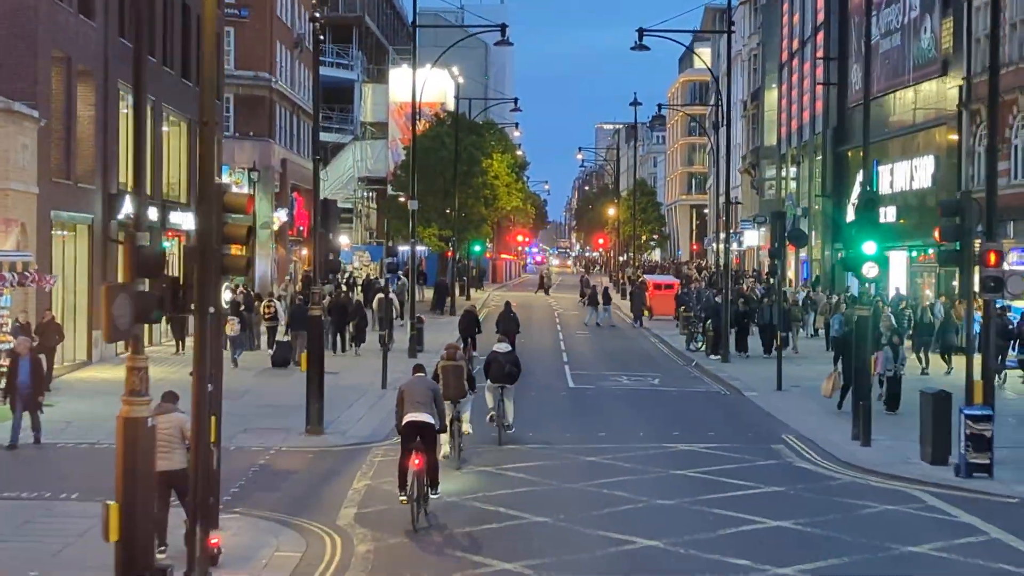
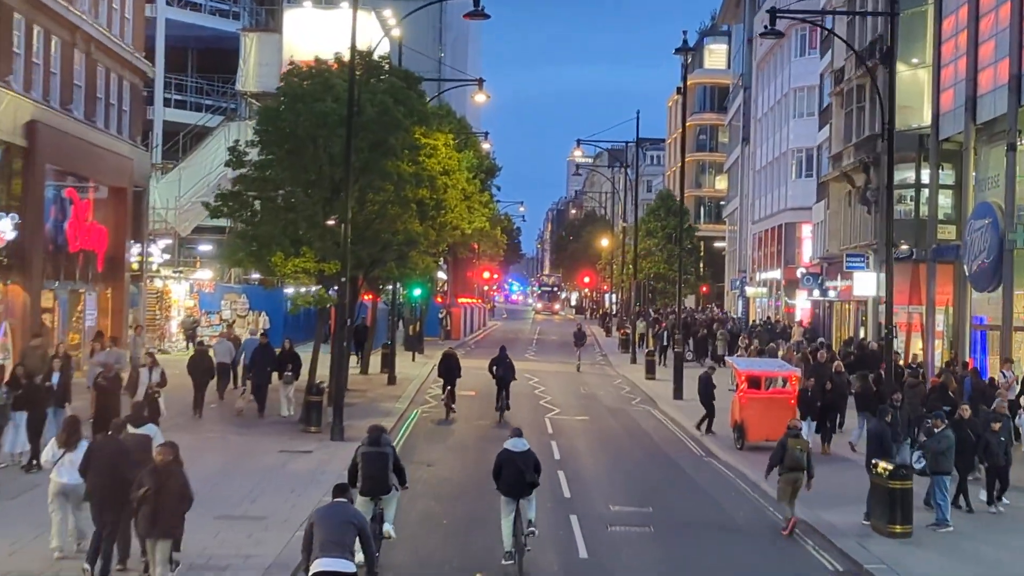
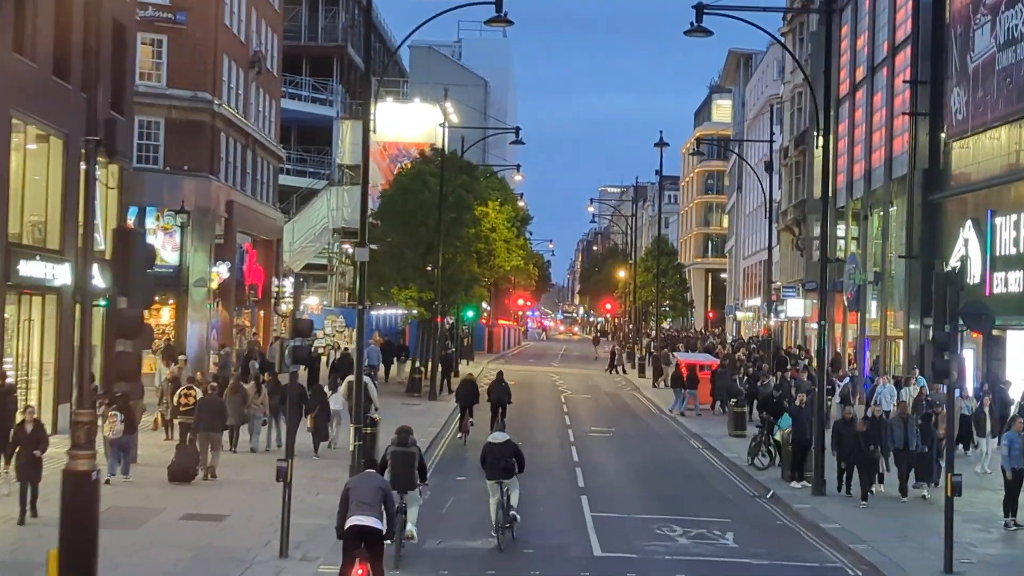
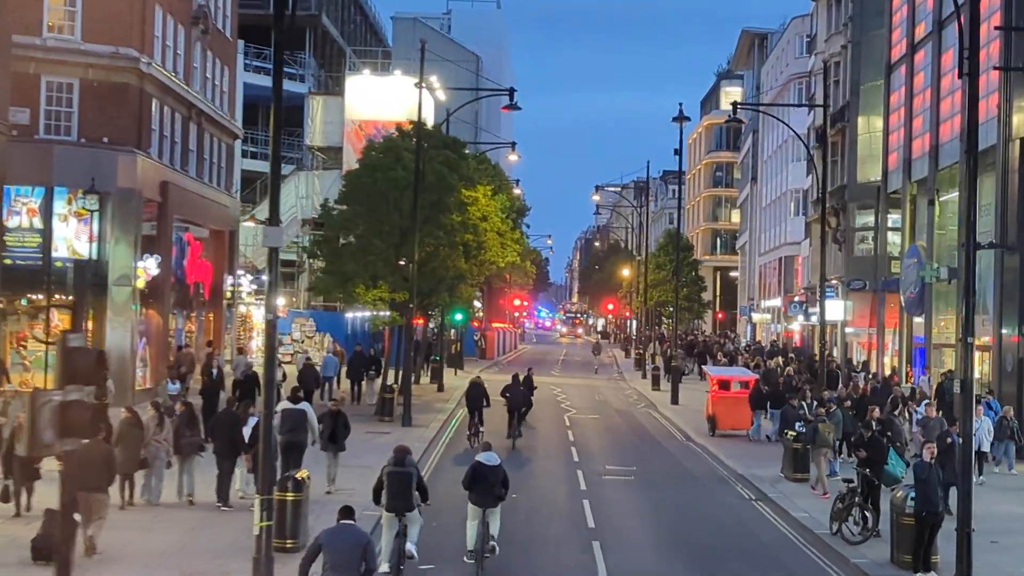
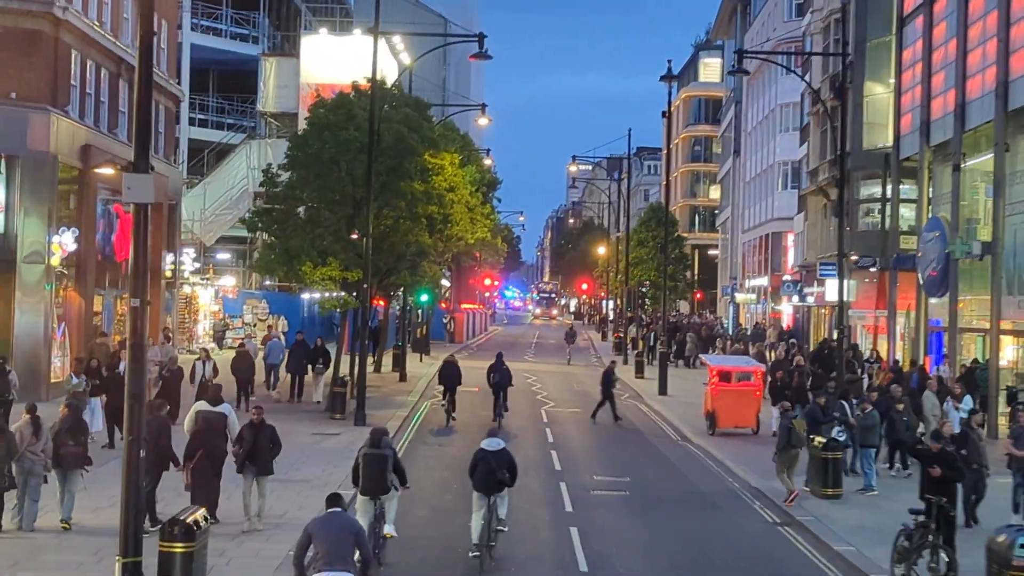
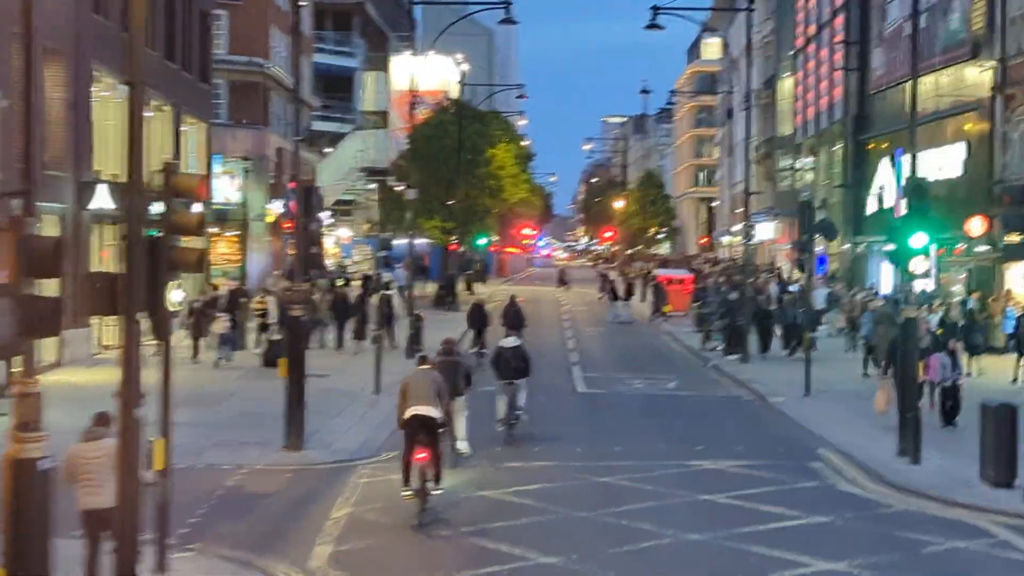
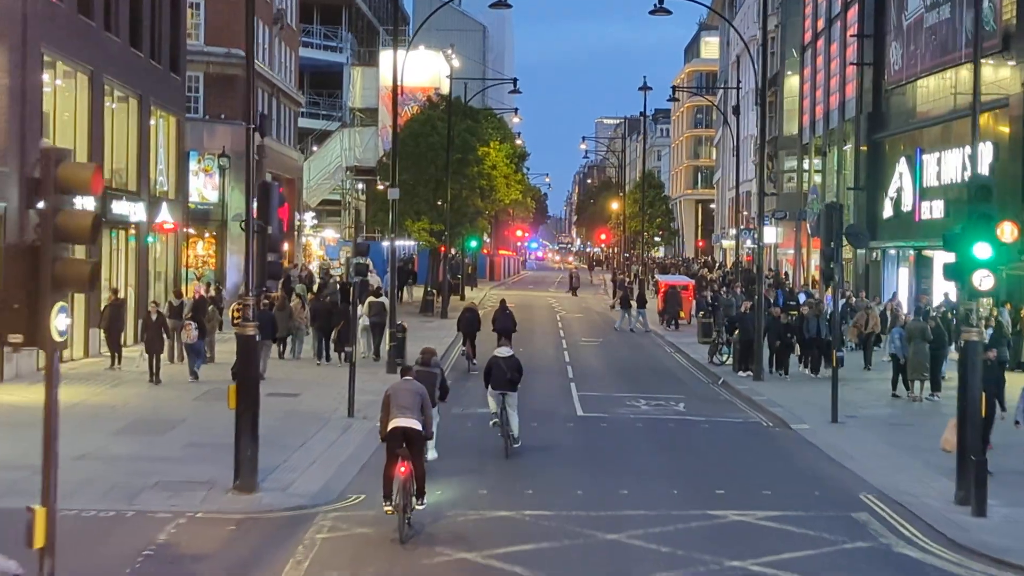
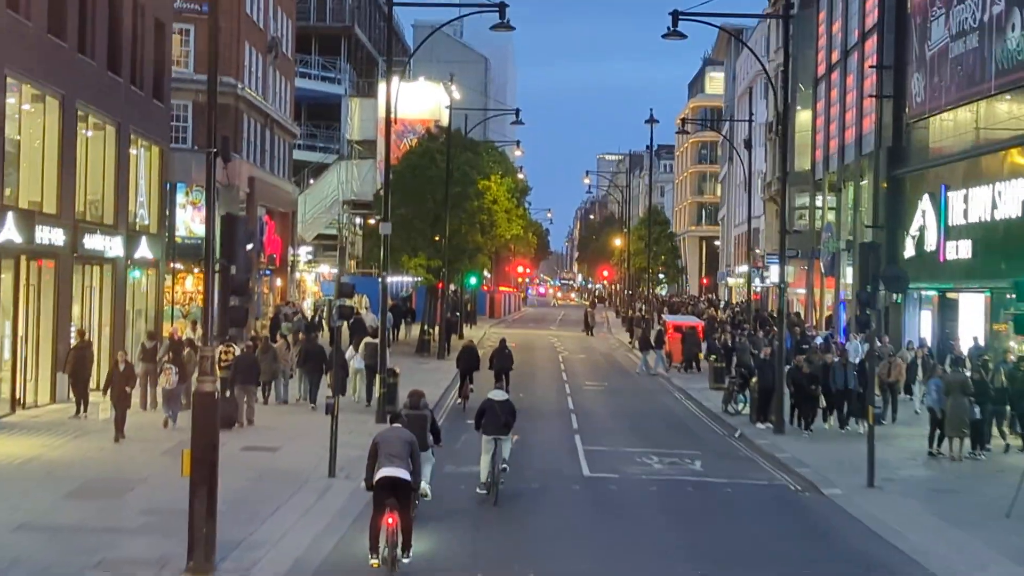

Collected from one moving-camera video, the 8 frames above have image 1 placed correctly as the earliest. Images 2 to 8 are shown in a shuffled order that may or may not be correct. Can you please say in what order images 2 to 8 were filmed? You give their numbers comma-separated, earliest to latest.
6, 7, 8, 3, 4, 5, 2
